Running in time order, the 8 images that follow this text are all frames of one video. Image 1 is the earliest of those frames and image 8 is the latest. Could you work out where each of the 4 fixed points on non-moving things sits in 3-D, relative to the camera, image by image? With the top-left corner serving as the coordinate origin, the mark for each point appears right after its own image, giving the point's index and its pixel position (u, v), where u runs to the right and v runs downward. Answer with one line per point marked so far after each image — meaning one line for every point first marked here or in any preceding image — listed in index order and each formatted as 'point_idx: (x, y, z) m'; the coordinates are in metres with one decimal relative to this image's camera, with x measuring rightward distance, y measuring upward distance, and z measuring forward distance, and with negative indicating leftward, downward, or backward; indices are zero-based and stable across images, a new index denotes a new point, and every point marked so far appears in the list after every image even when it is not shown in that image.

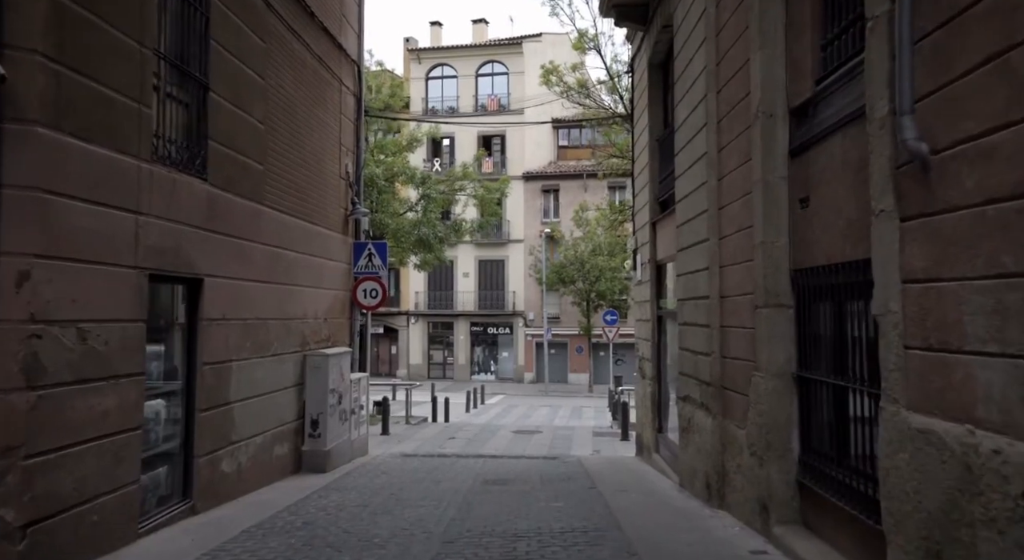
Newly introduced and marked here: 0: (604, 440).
0: (+1.9, -3.3, +14.9) m
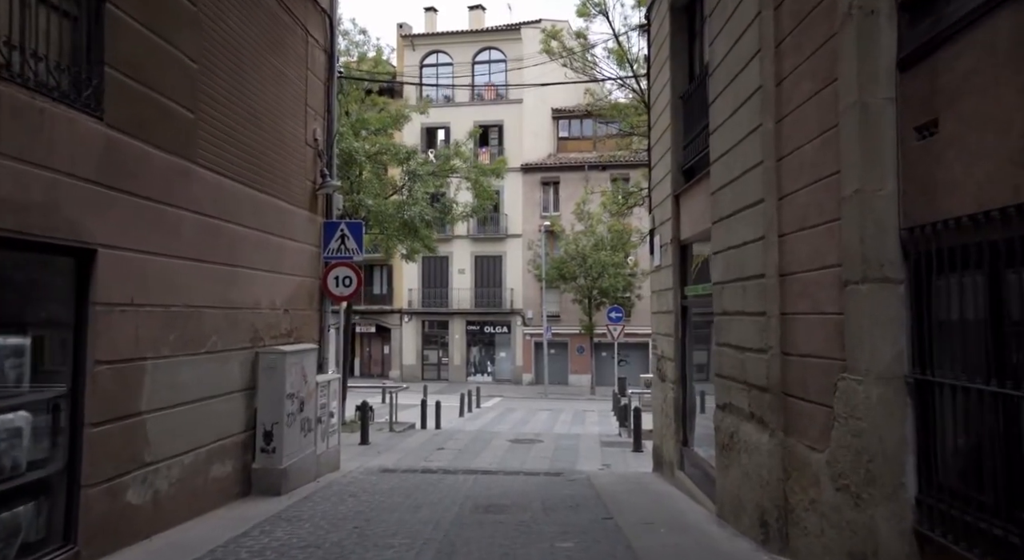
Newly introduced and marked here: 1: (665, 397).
0: (+1.8, -3.1, +13.1) m
1: (+2.1, -1.6, +10.1) m
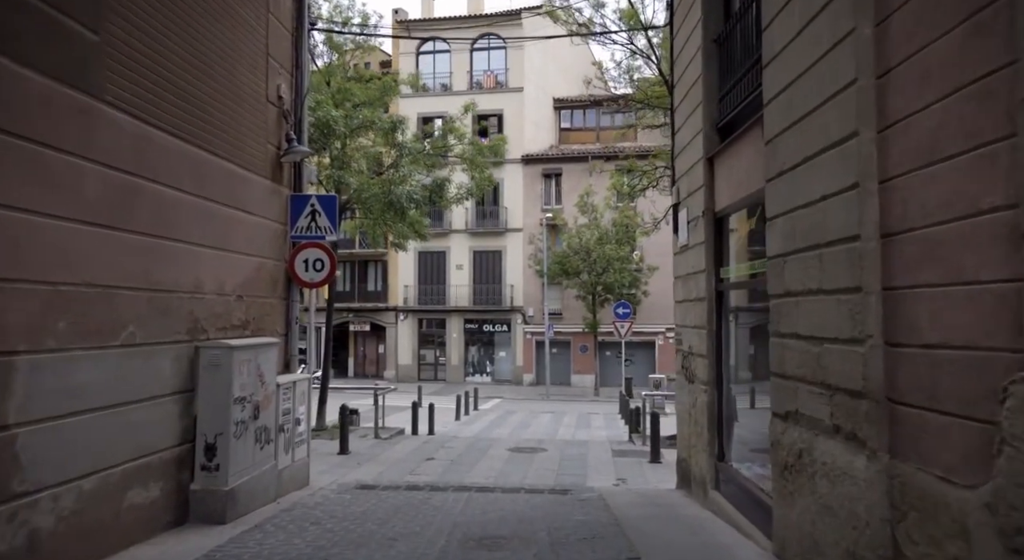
0: (+1.8, -2.9, +11.5) m
1: (+2.1, -1.4, +8.5) m
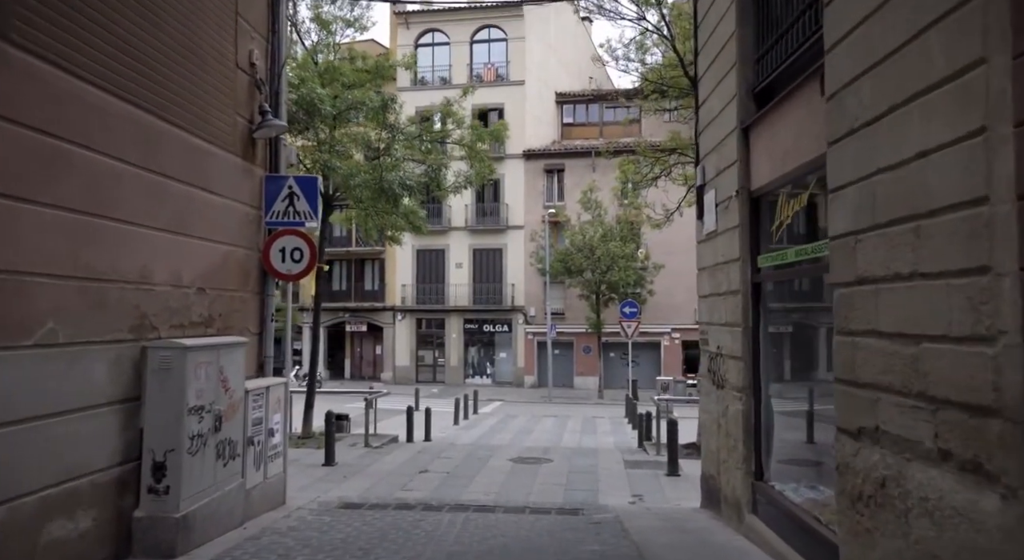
0: (+1.8, -2.8, +10.4) m
1: (+2.1, -1.3, +7.4) m
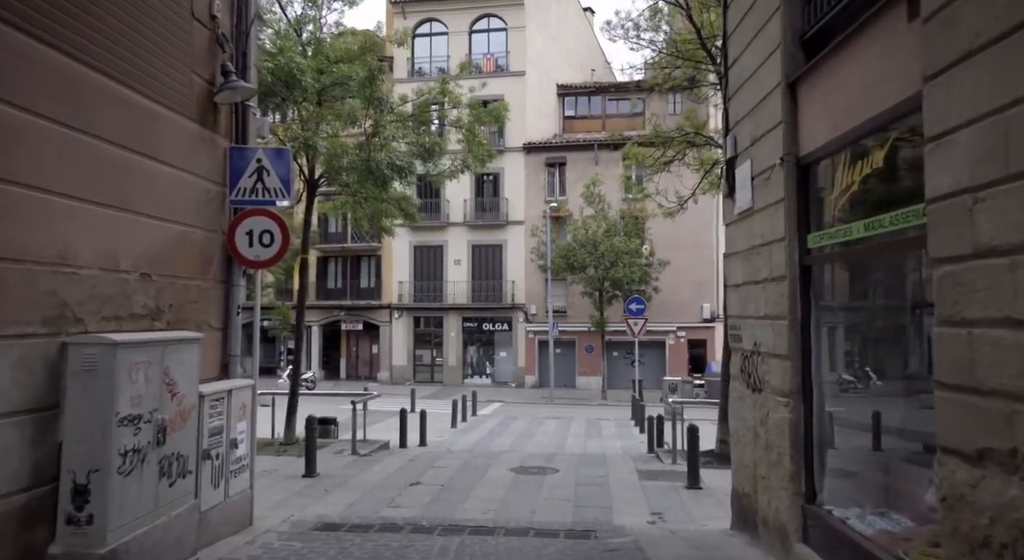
0: (+1.9, -2.6, +9.3) m
1: (+2.1, -1.2, +6.3) m
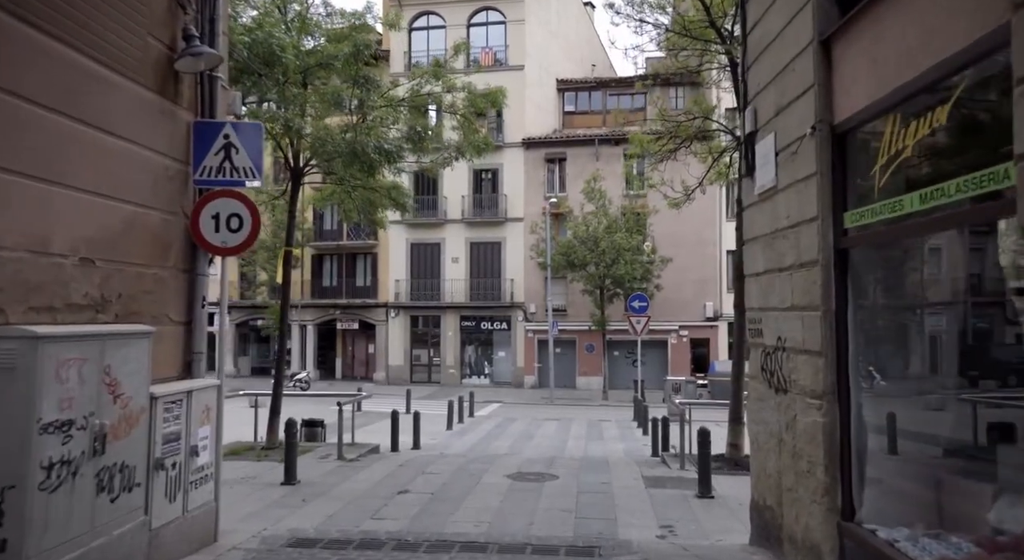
0: (+1.8, -2.5, +8.6) m
1: (+2.1, -1.1, +5.6) m
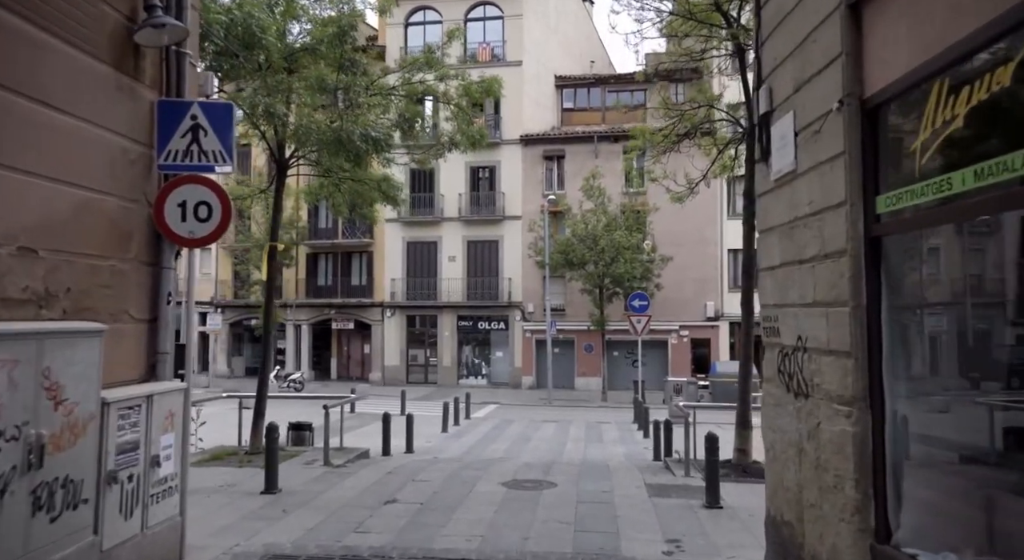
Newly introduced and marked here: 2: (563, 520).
0: (+1.8, -2.5, +8.1) m
1: (+2.0, -1.0, +5.0) m
2: (+0.5, -2.4, +7.5) m
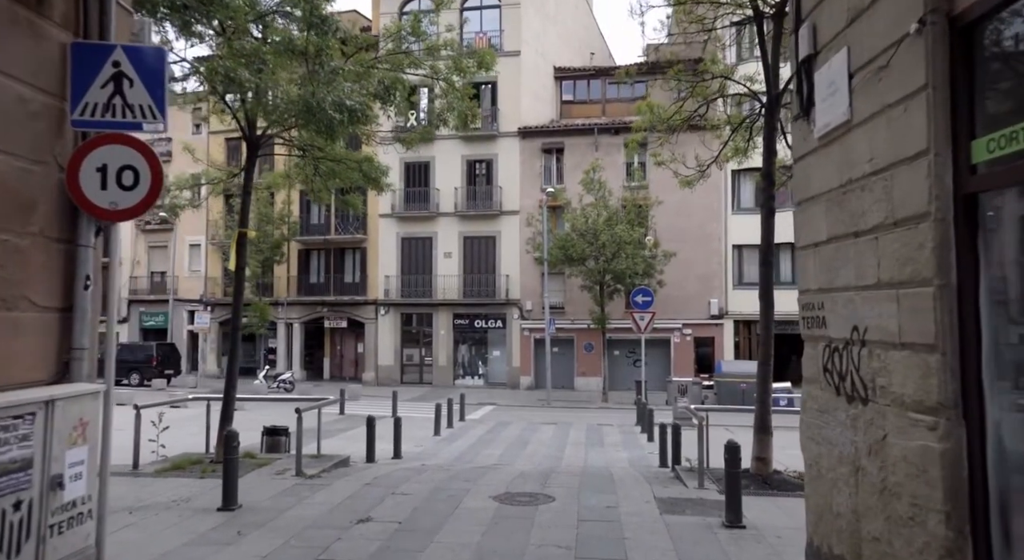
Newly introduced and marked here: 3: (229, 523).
0: (+1.7, -2.4, +7.0) m
1: (+2.0, -0.9, +4.0) m
2: (+0.5, -2.3, +6.4) m
3: (-2.7, -2.3, +7.0) m
